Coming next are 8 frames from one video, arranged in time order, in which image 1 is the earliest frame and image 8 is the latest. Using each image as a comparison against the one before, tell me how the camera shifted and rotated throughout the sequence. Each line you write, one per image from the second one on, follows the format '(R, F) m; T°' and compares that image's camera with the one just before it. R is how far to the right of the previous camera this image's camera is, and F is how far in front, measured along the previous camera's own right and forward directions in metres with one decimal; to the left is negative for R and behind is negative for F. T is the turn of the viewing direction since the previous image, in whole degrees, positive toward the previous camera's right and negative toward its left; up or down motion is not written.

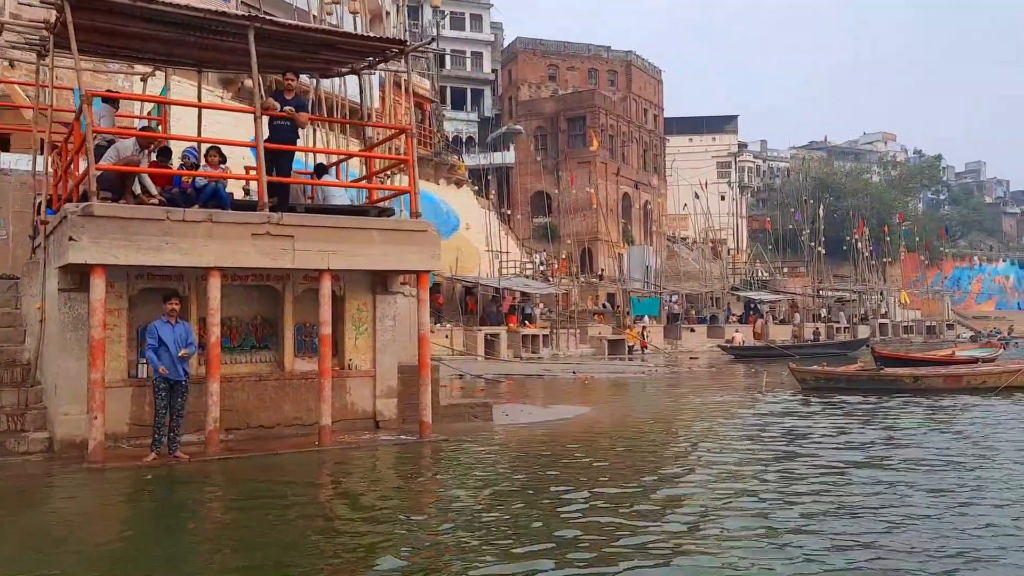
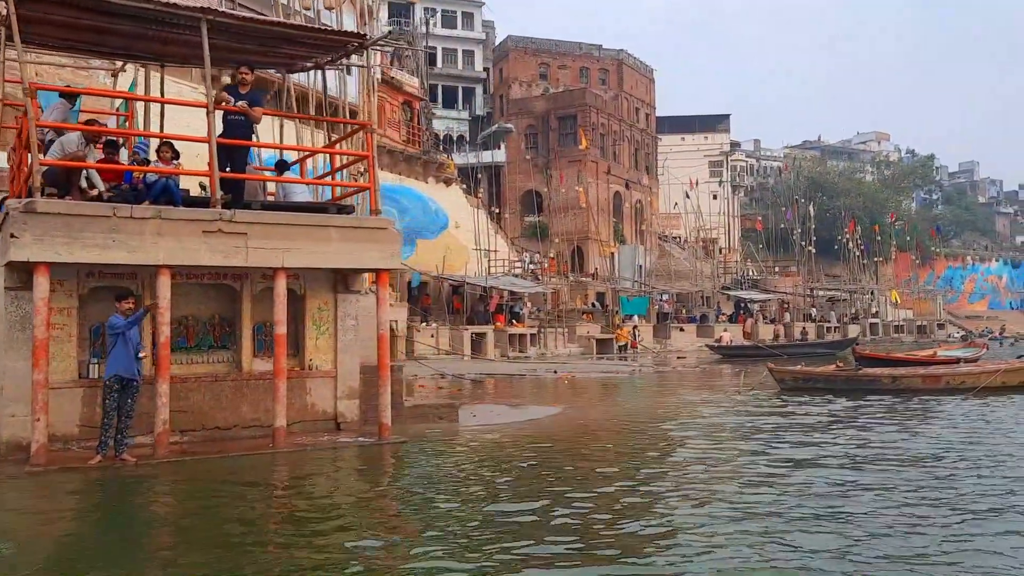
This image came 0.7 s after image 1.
(+0.4, +0.2) m; 0°
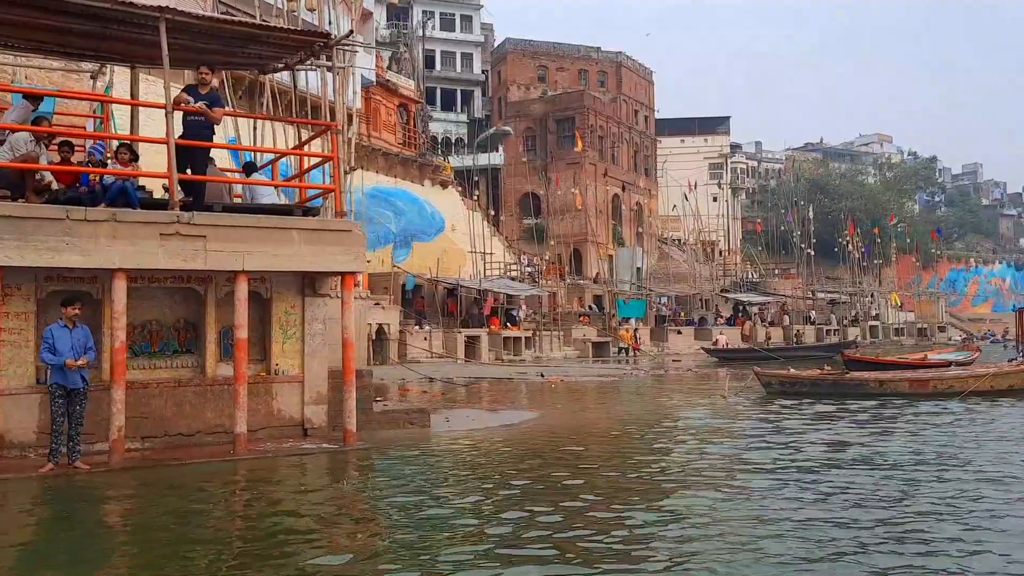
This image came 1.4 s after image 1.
(+0.4, +0.2) m; 0°
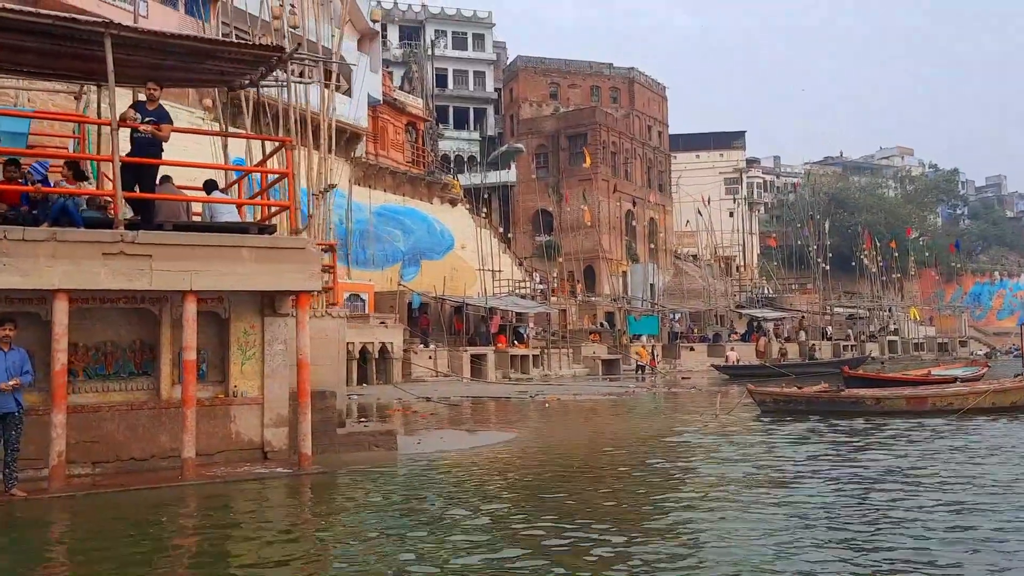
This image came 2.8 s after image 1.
(+0.7, +0.4) m; -1°
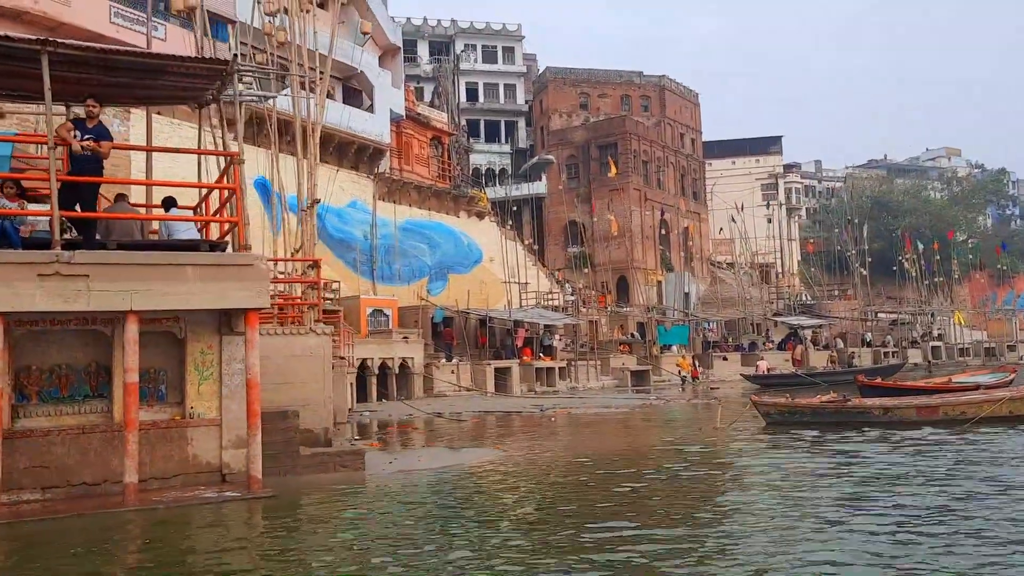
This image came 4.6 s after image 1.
(+1.0, +0.5) m; -3°
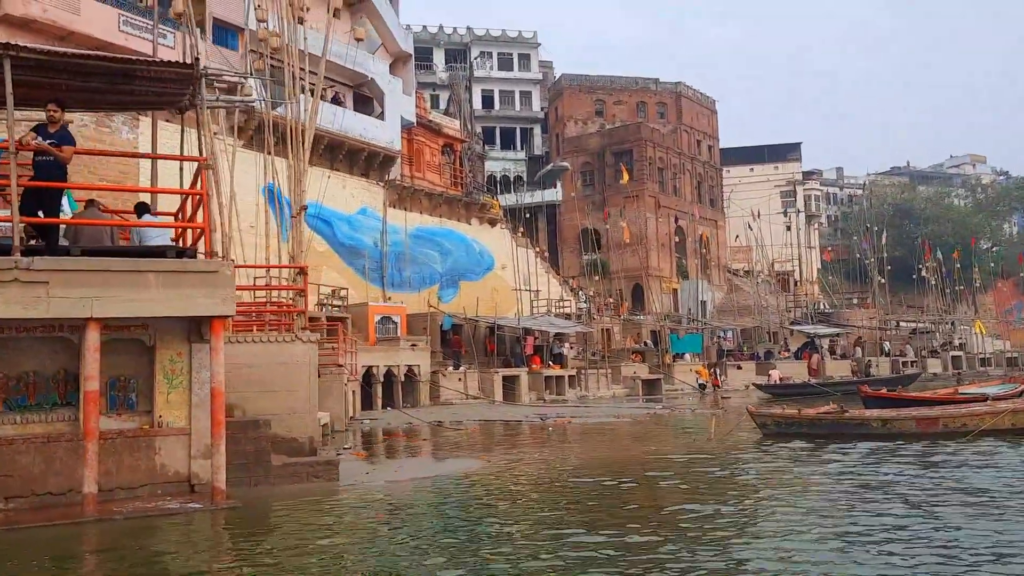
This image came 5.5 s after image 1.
(+0.6, +0.3) m; -1°
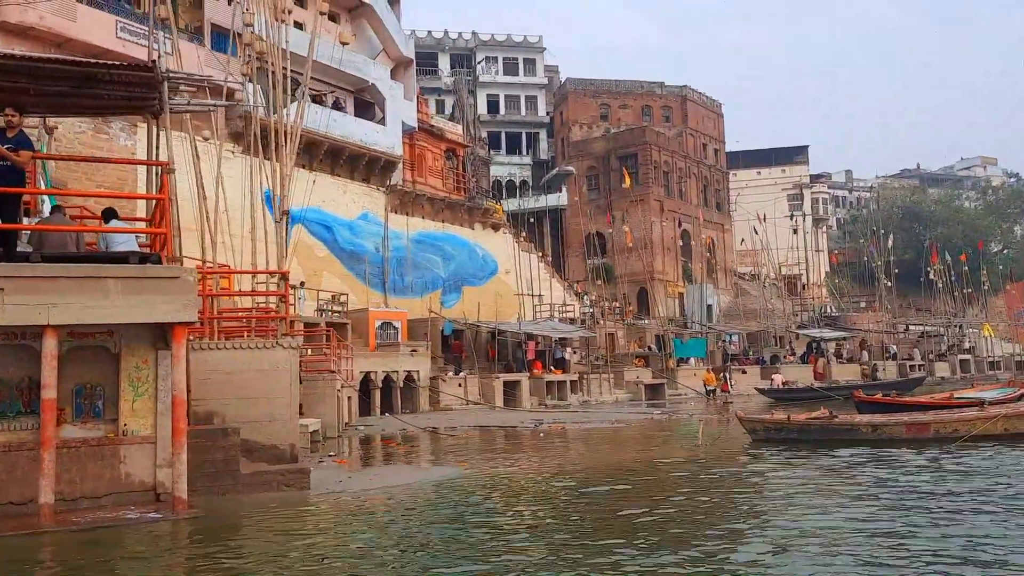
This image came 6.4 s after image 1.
(+0.5, +0.2) m; -1°
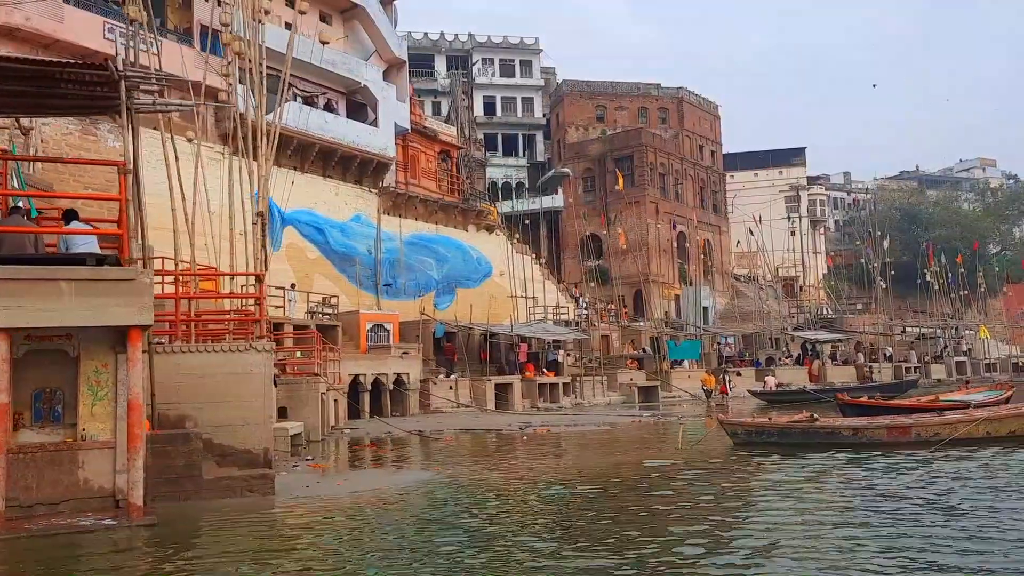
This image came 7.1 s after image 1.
(+0.4, +0.2) m; 0°
